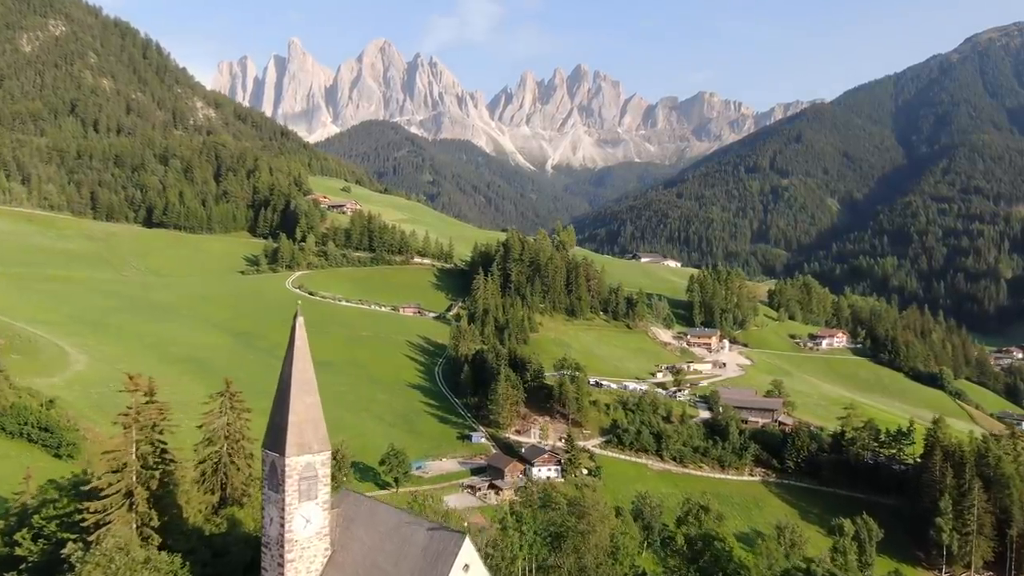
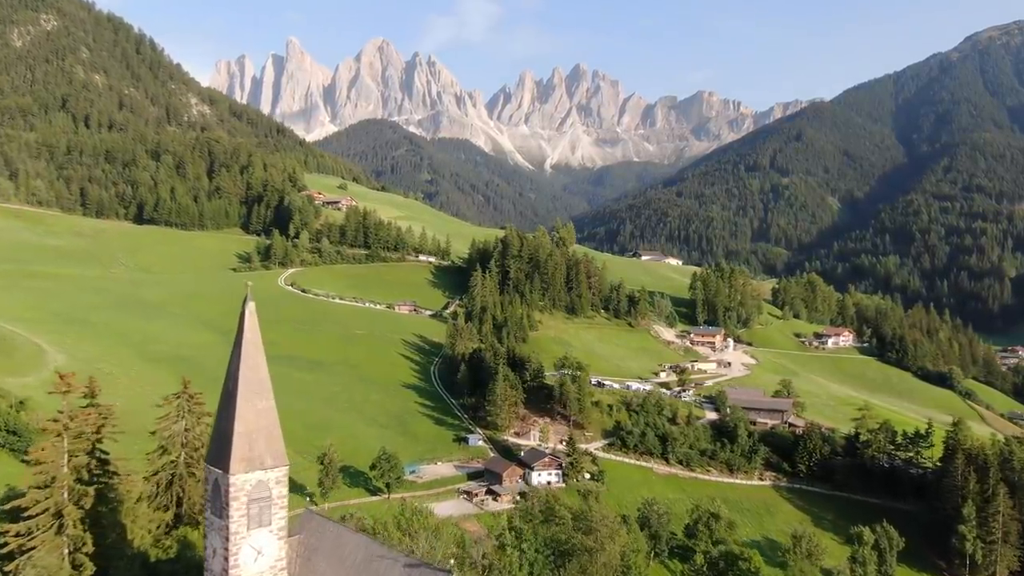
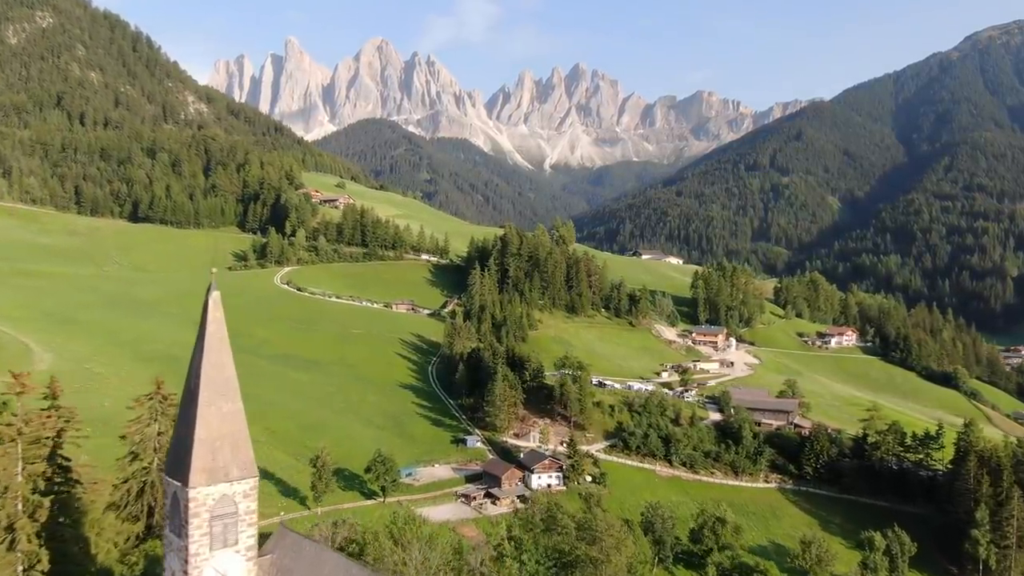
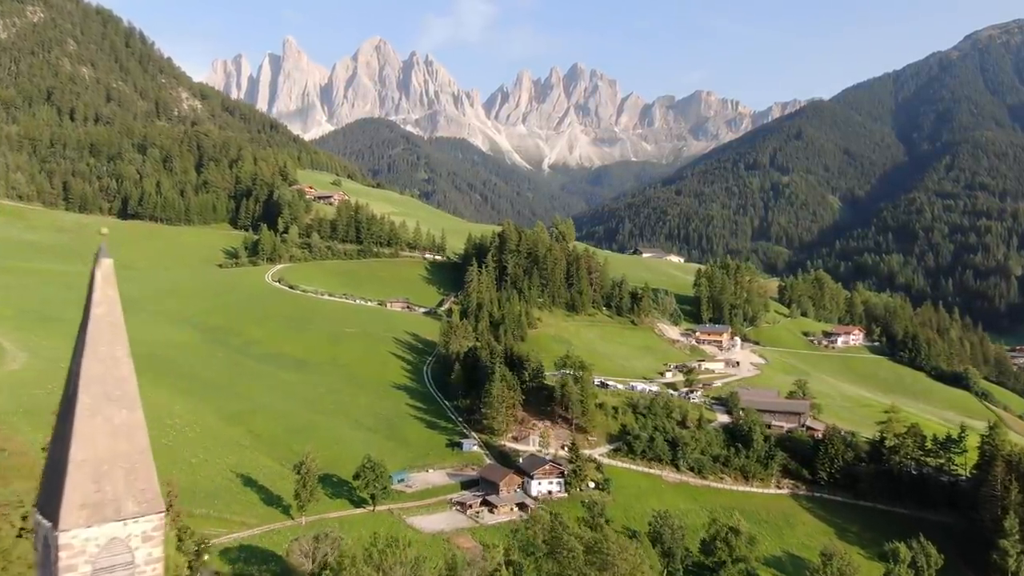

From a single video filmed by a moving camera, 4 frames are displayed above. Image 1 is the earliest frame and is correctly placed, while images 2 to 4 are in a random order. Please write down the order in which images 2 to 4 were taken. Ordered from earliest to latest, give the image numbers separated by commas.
2, 3, 4
